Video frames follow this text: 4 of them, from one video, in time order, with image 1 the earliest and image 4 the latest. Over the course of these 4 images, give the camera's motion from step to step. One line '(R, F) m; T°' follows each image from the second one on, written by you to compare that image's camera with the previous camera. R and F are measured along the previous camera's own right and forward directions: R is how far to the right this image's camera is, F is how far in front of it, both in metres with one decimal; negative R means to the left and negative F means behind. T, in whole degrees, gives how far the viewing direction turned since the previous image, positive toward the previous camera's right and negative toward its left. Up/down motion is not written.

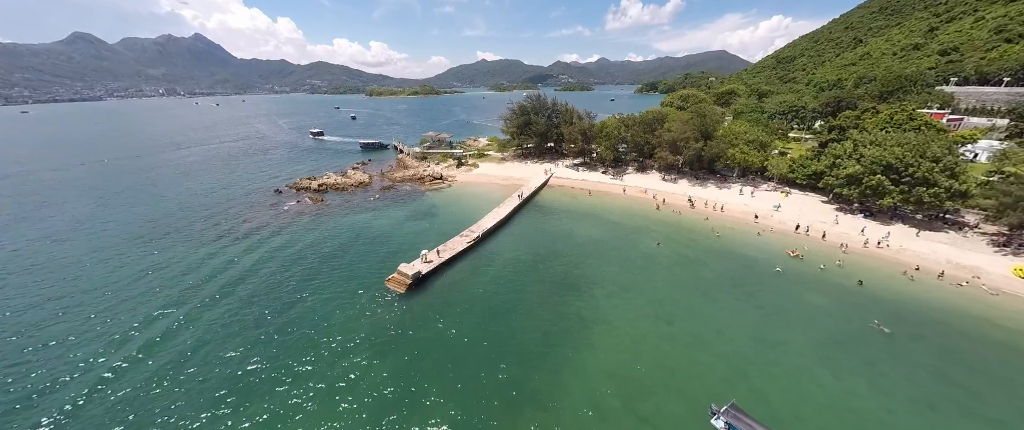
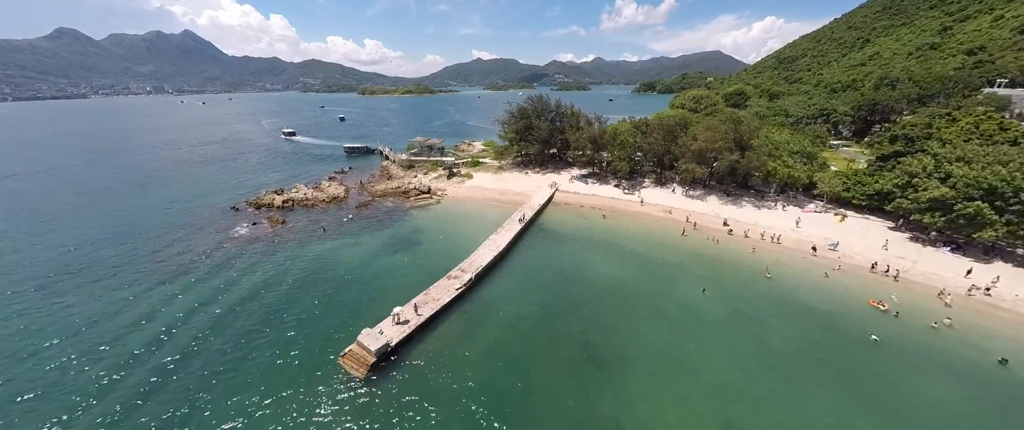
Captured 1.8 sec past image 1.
(-0.5, +6.8) m; +1°
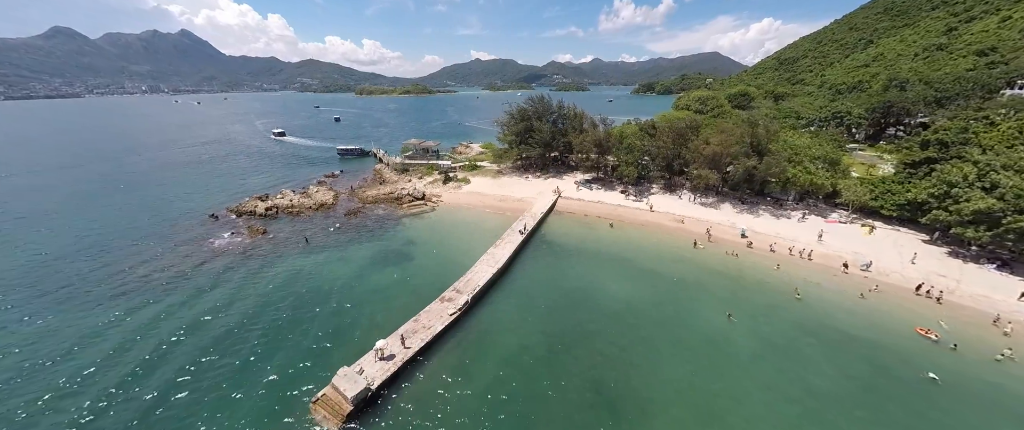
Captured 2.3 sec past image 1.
(-0.2, +2.6) m; 0°
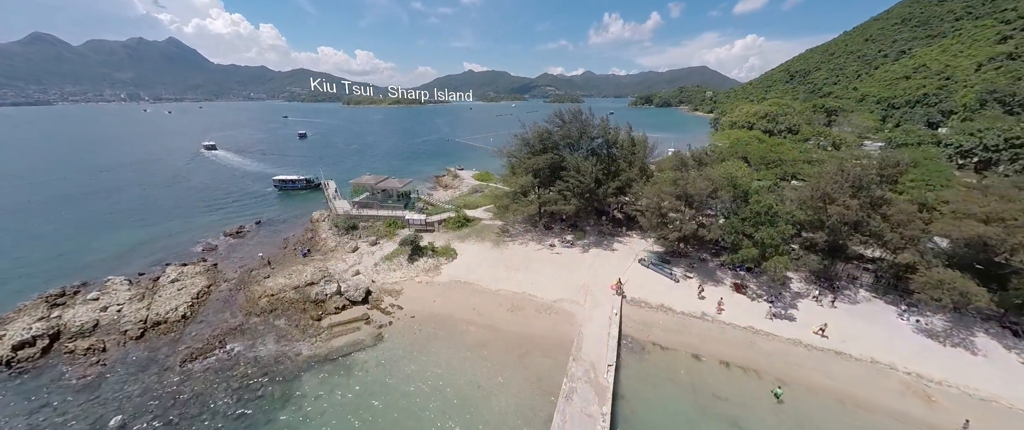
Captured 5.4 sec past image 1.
(-2.1, +19.1) m; +1°
